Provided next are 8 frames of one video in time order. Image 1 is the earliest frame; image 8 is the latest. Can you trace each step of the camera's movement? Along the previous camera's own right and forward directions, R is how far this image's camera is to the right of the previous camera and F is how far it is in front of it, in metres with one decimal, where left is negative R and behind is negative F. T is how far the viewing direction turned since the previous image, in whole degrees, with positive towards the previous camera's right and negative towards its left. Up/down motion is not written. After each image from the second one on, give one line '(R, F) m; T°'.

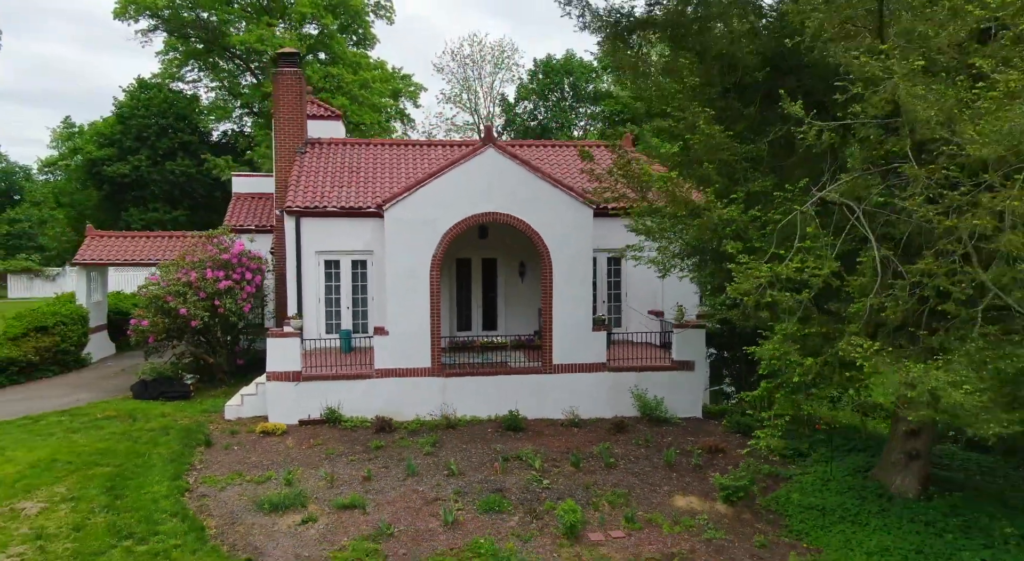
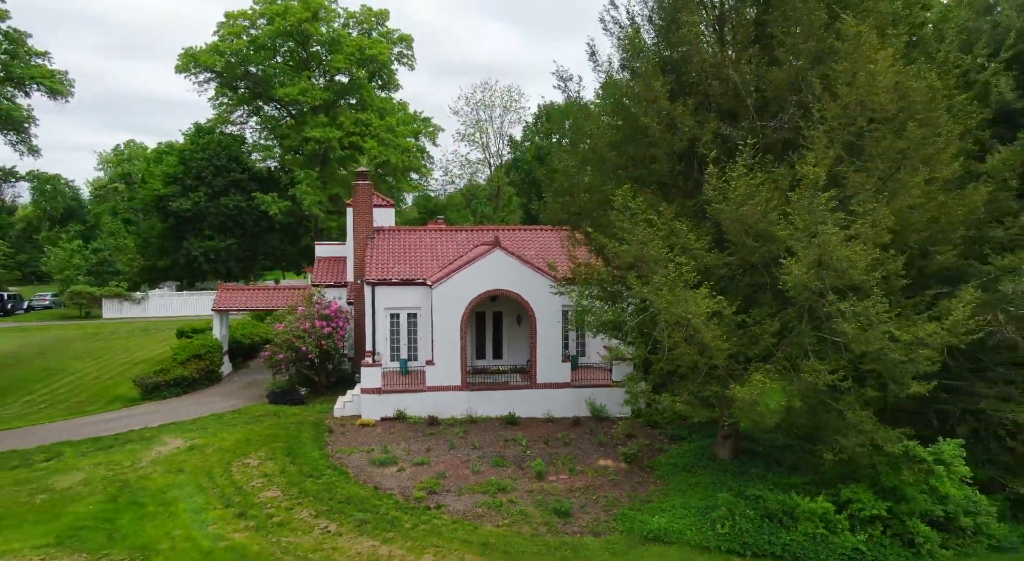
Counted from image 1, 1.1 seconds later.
(+0.2, -6.5) m; -1°
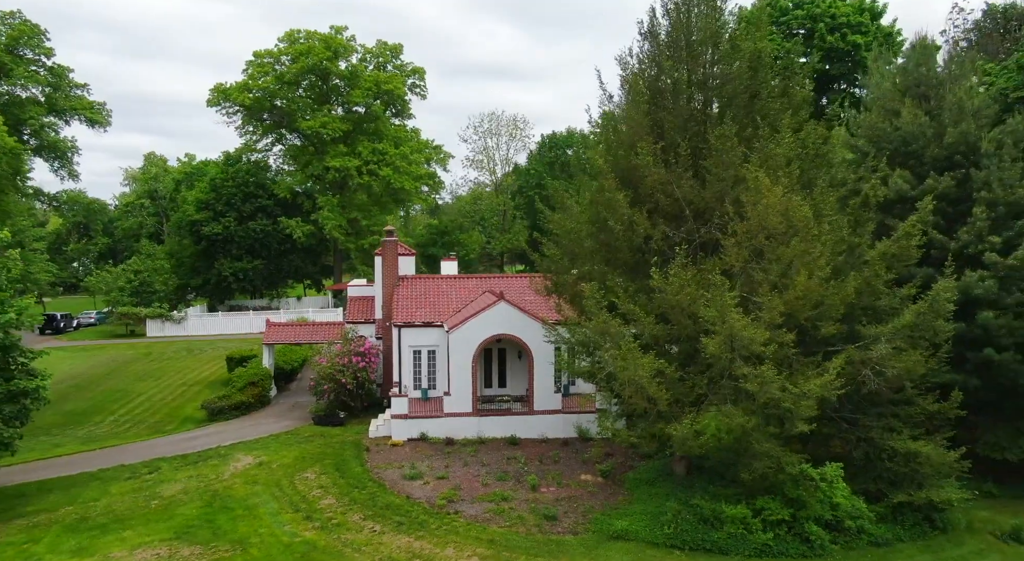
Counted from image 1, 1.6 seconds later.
(+0.2, -3.9) m; -1°
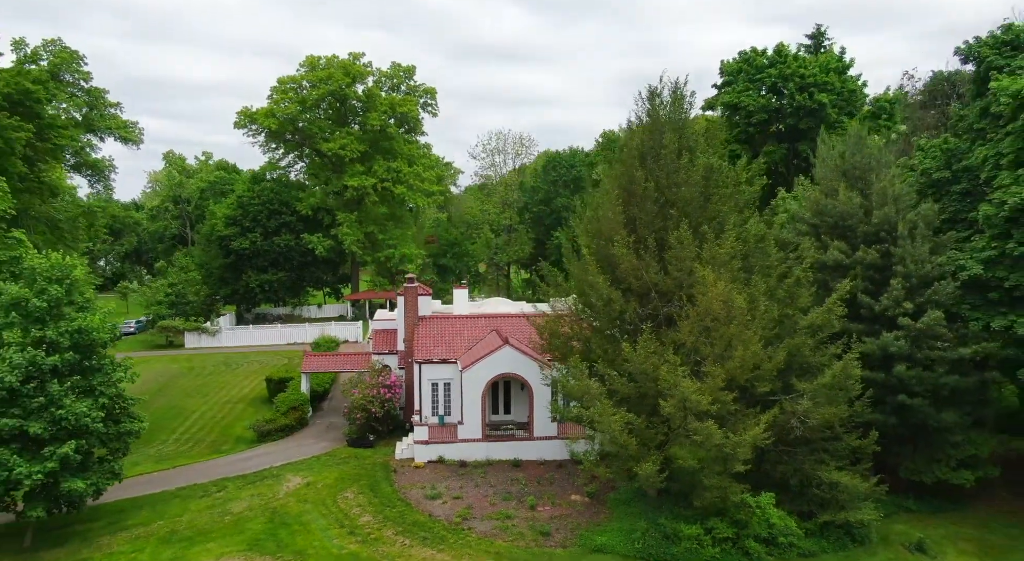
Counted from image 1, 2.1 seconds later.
(+0.2, -3.8) m; -1°
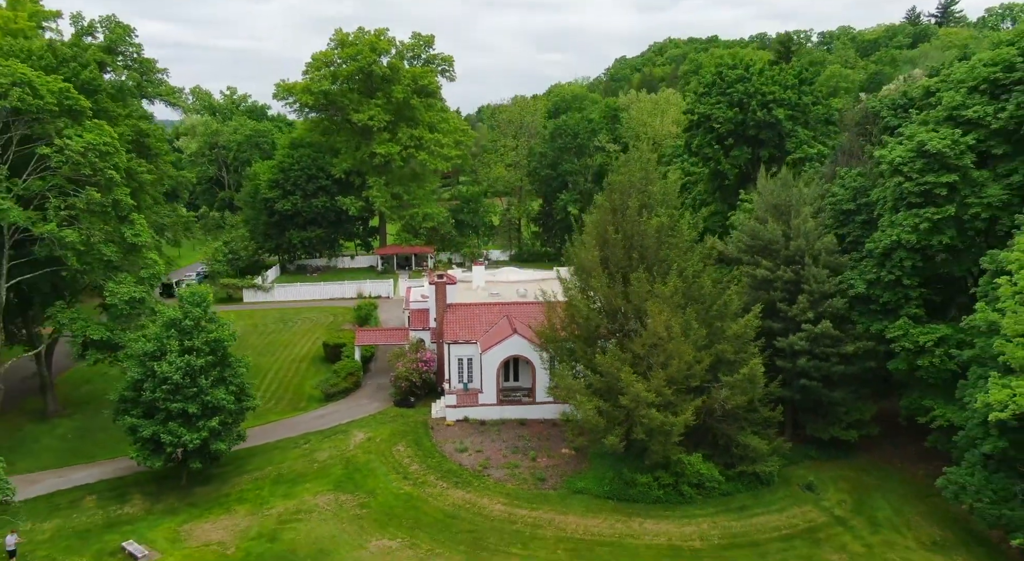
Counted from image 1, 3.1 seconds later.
(+0.3, -7.3) m; -1°
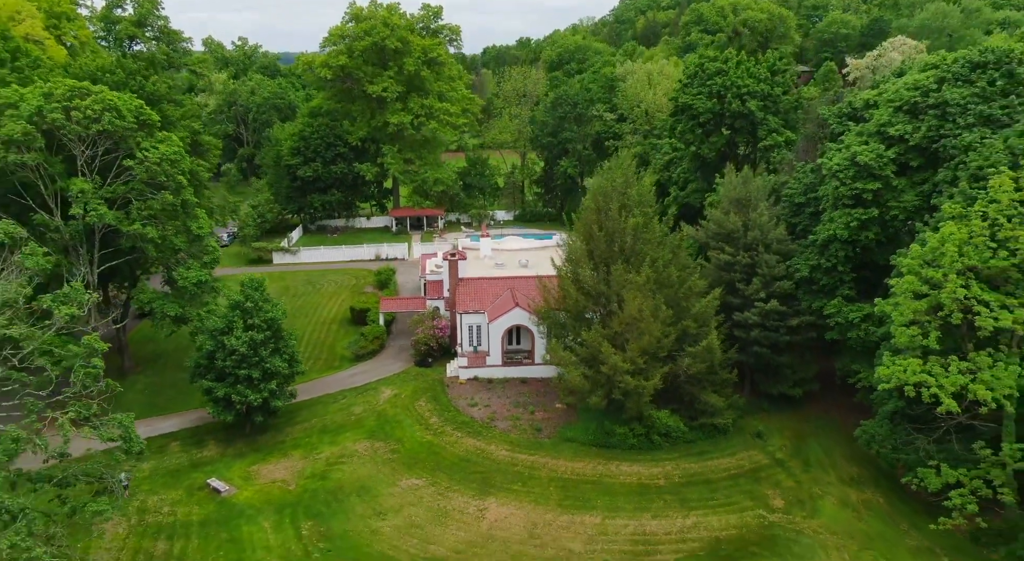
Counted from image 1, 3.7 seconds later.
(+0.2, -5.6) m; -1°
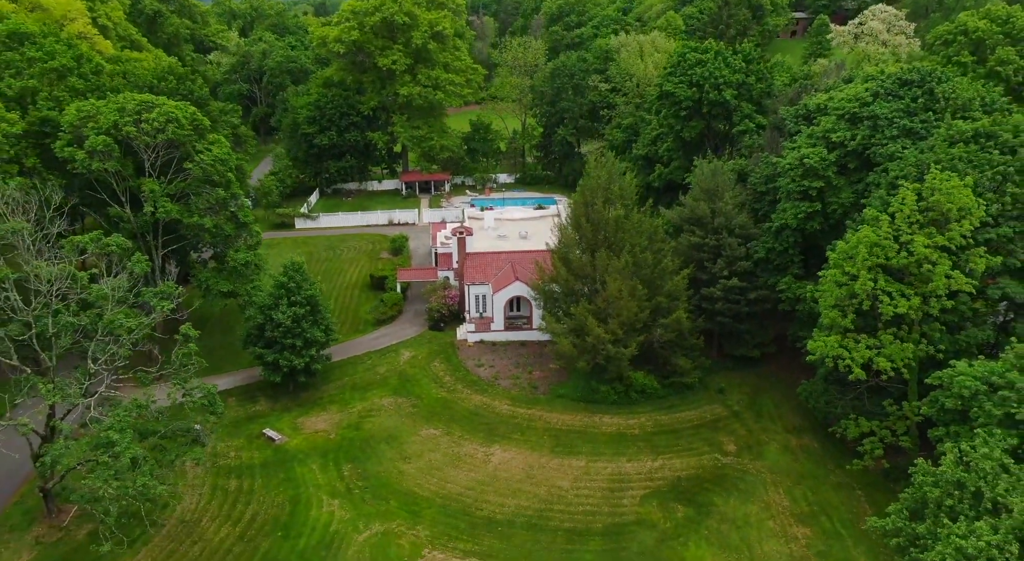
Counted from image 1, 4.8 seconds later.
(+0.2, -5.9) m; 0°
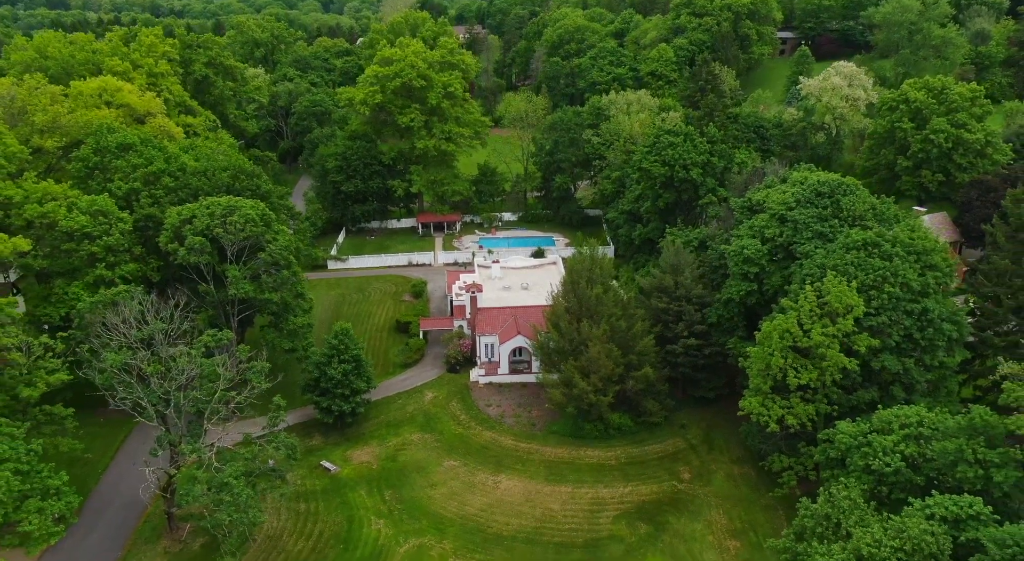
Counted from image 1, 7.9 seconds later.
(+0.2, -10.0) m; 0°
